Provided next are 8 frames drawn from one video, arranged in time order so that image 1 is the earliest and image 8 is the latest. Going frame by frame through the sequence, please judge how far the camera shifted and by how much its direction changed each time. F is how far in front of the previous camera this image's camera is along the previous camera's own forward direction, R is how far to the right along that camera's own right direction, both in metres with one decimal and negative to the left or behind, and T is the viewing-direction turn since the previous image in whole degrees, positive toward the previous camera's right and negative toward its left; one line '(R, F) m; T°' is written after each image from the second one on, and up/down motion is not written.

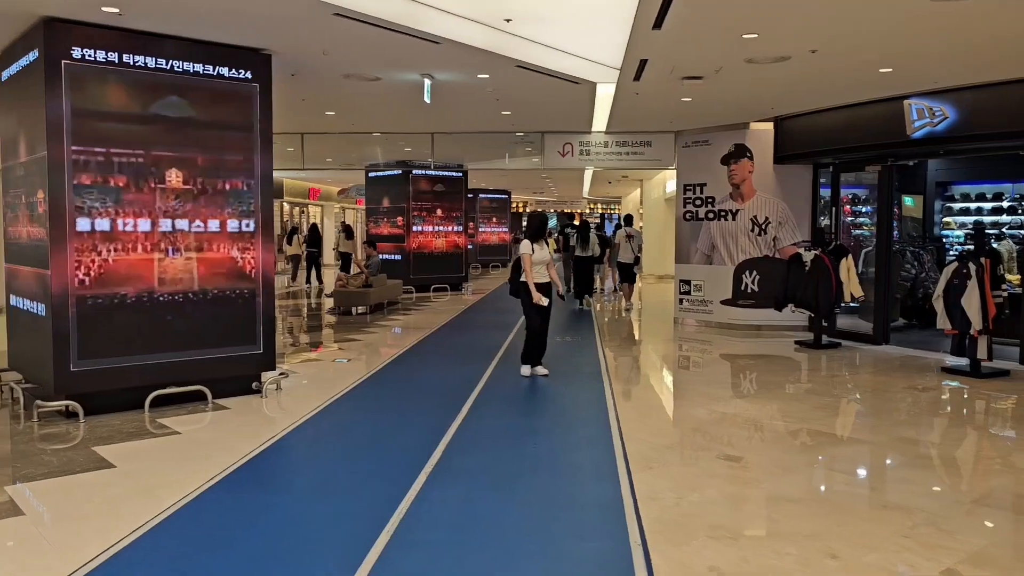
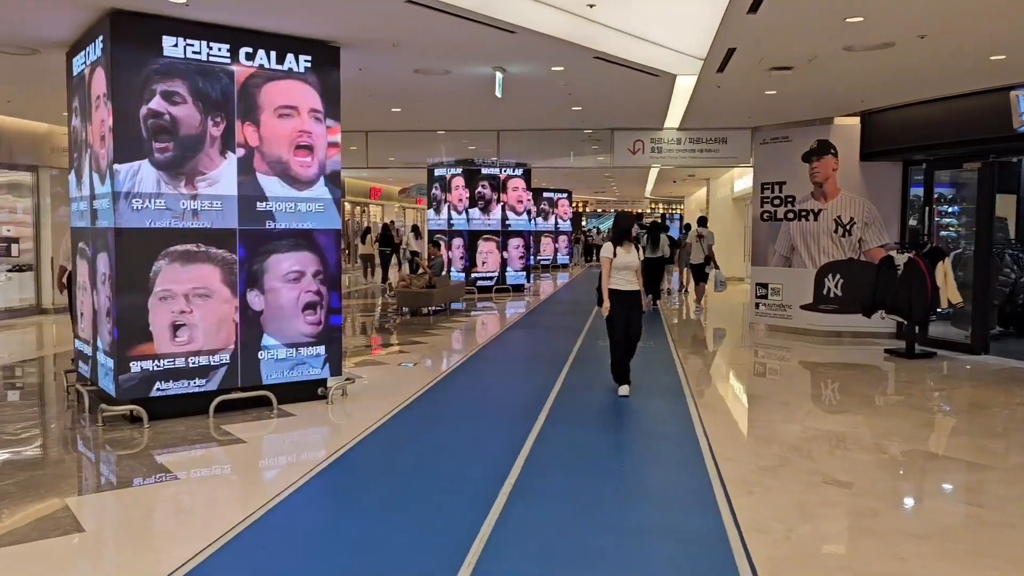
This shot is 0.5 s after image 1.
(-0.2, +0.3) m; -4°
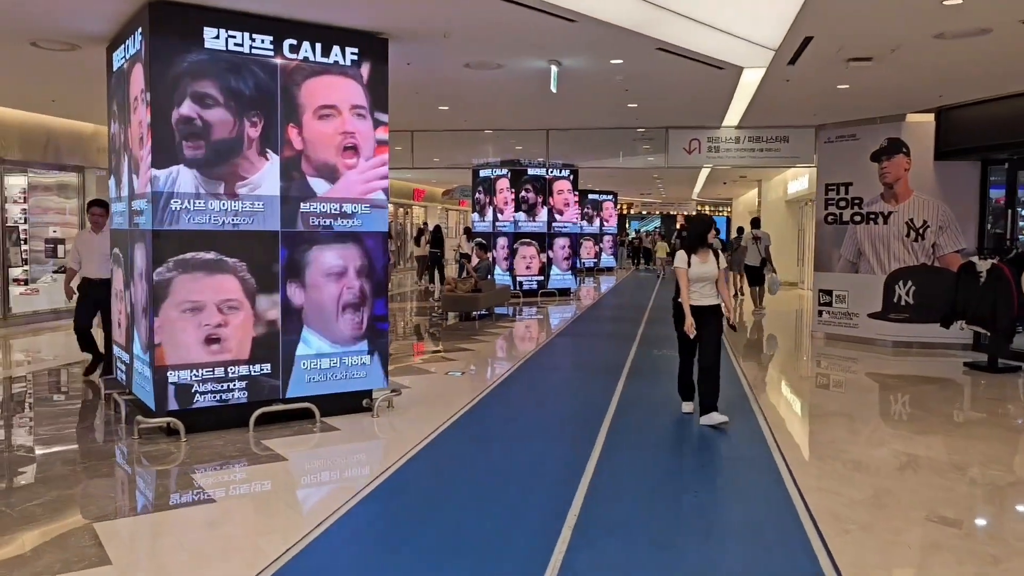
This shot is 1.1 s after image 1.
(-0.1, +0.4) m; -3°
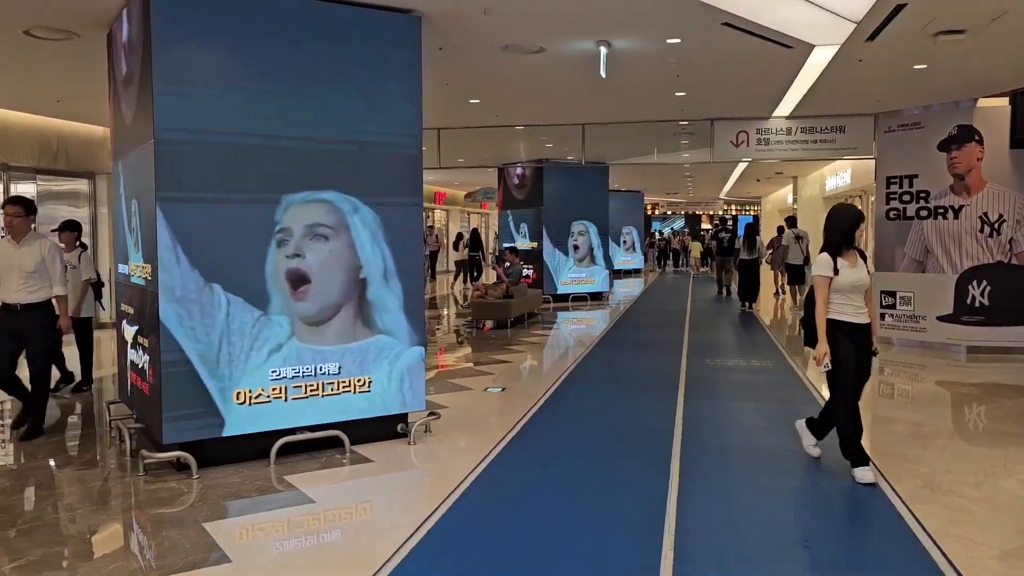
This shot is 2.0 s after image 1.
(-0.2, +0.7) m; -1°
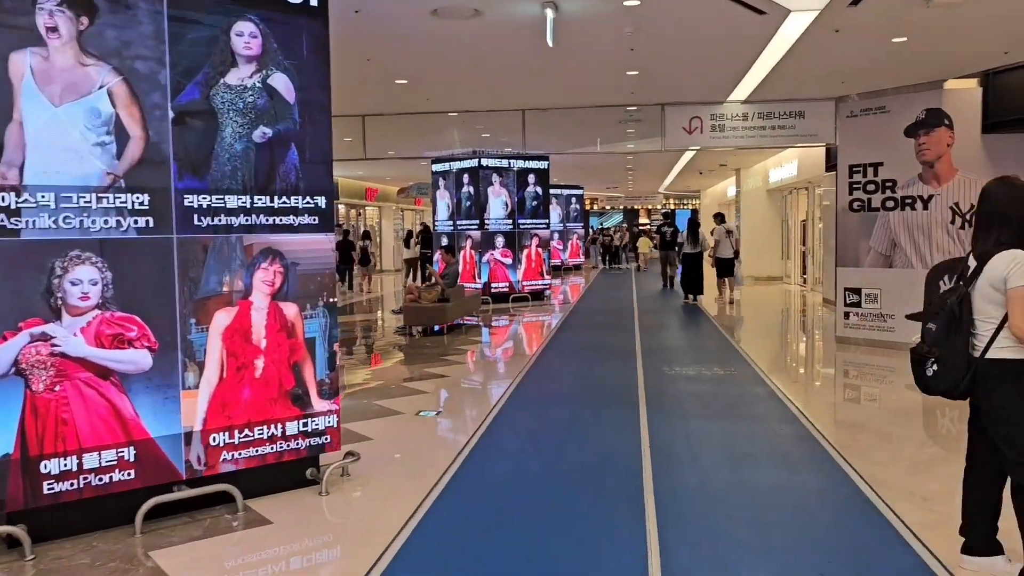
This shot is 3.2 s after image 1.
(0.0, +0.9) m; +4°
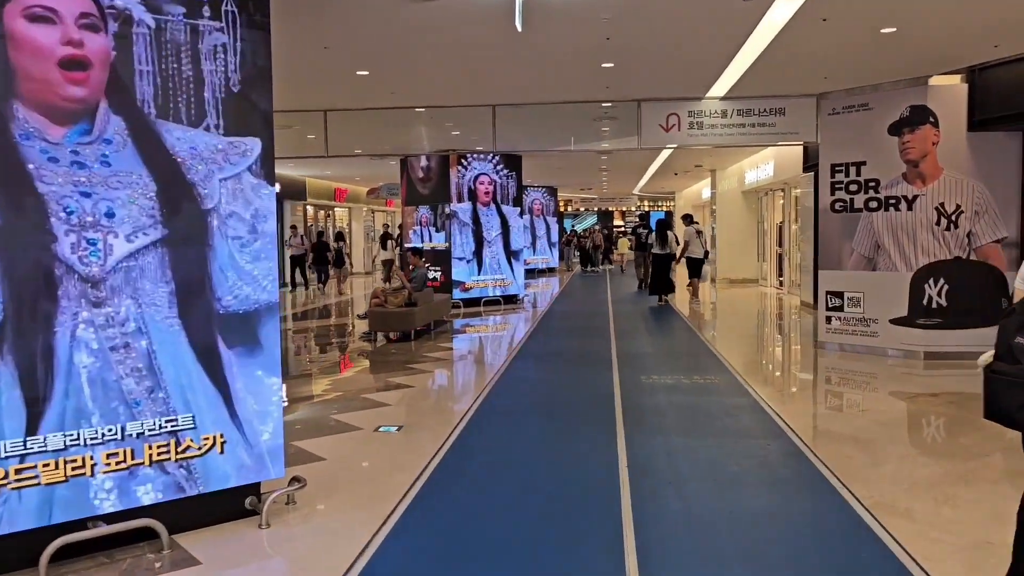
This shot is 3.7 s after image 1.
(+0.1, +0.4) m; +2°
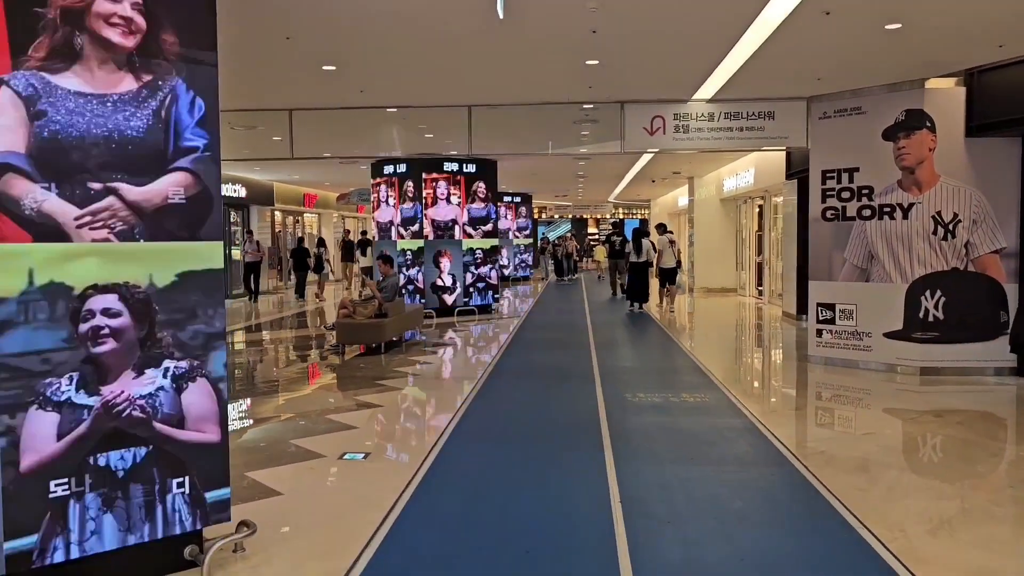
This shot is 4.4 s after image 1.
(0.0, +0.5) m; +2°
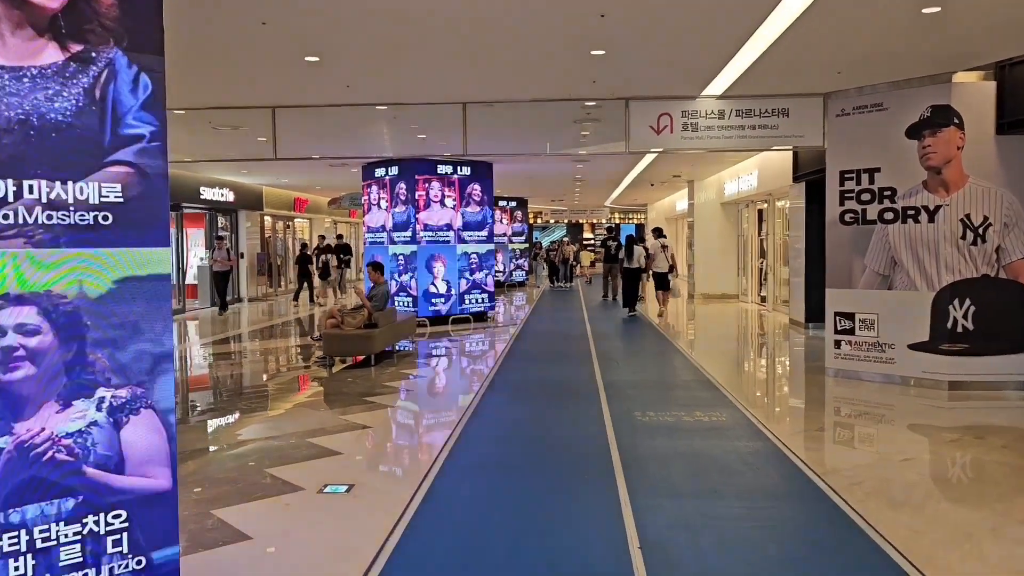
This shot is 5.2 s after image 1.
(0.0, +0.5) m; 0°
